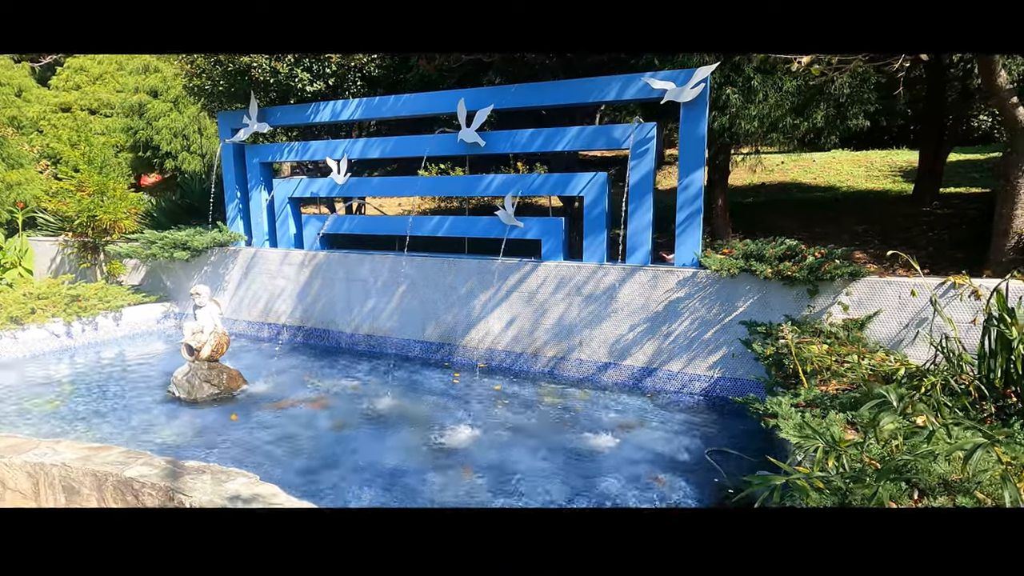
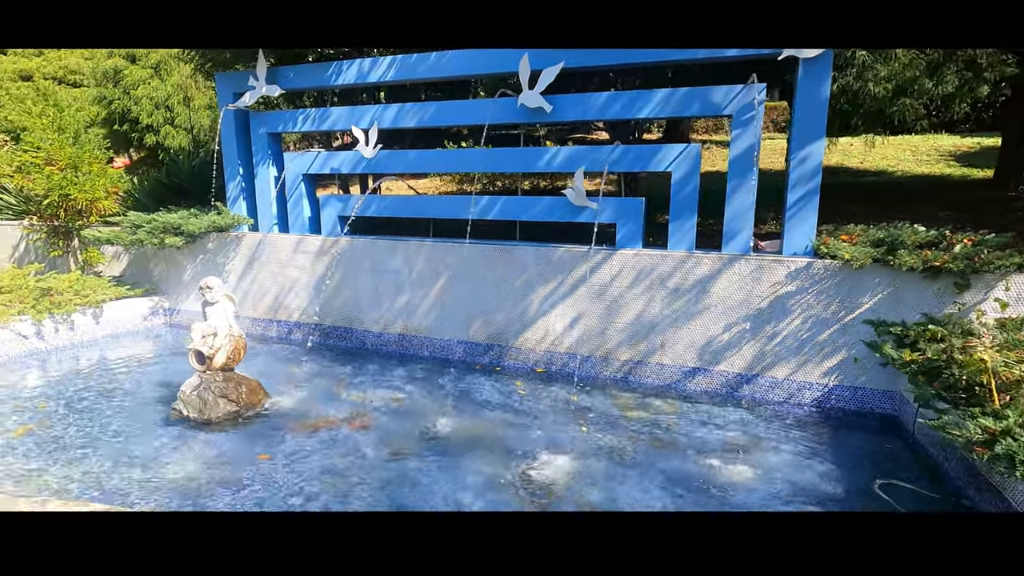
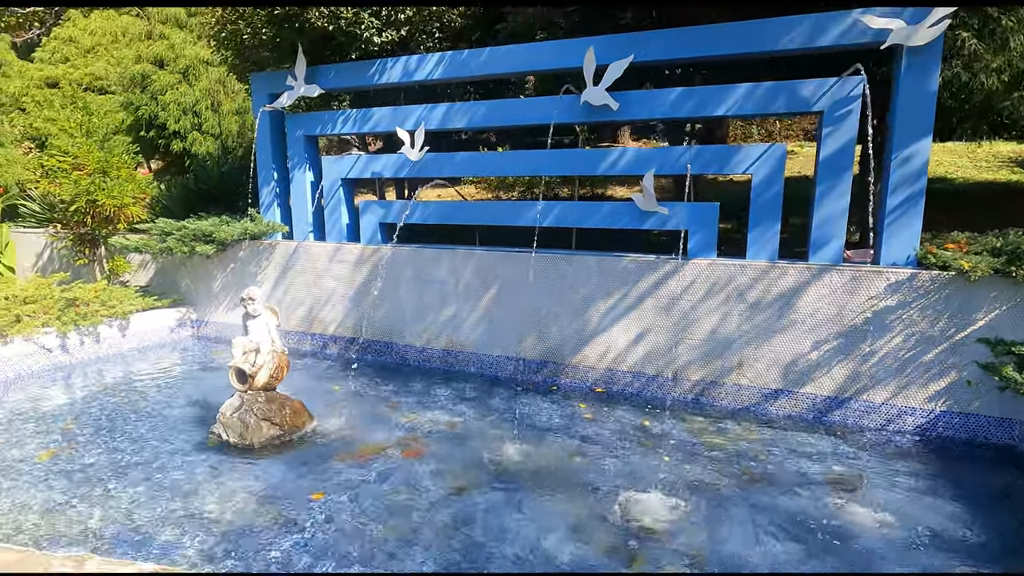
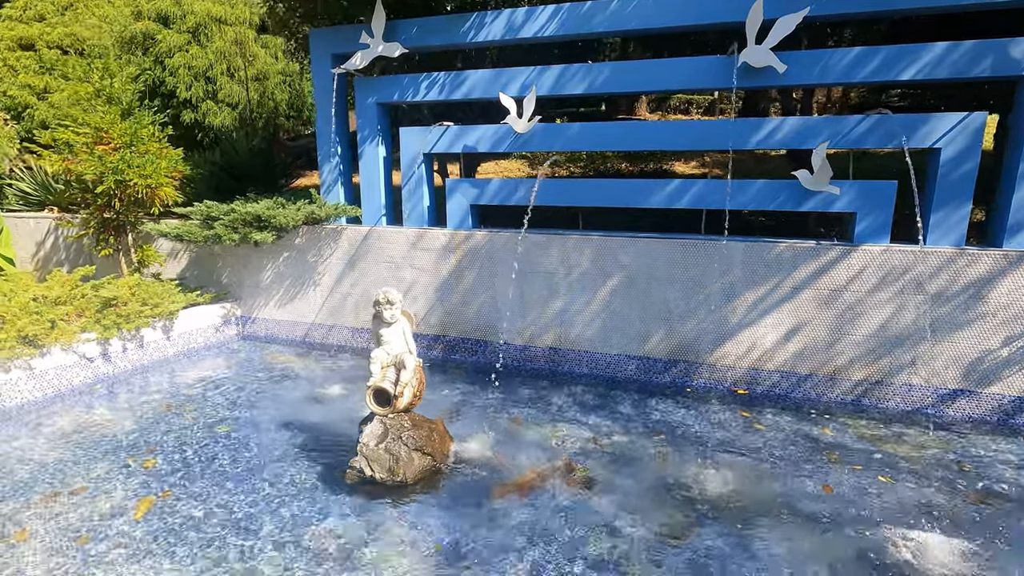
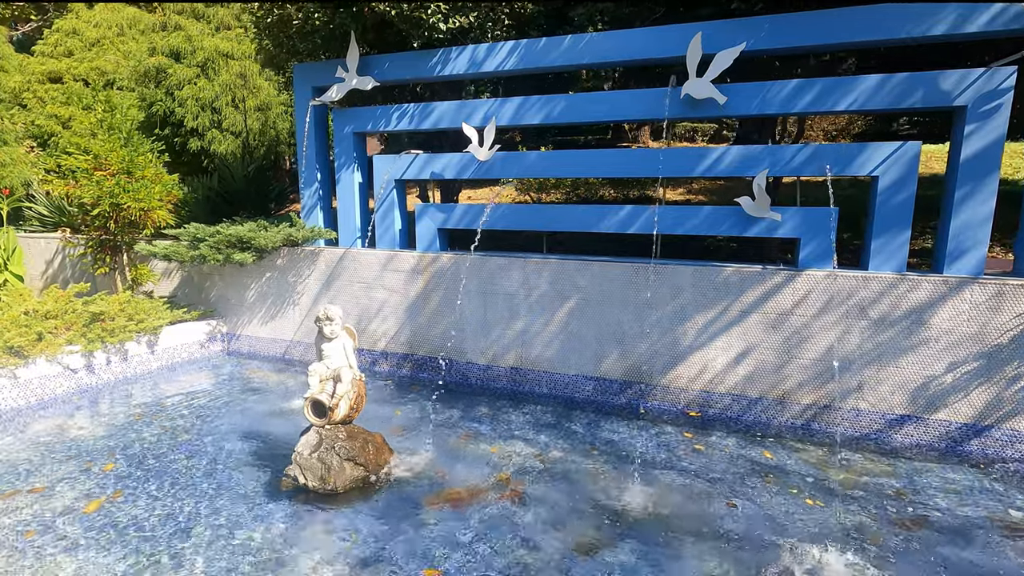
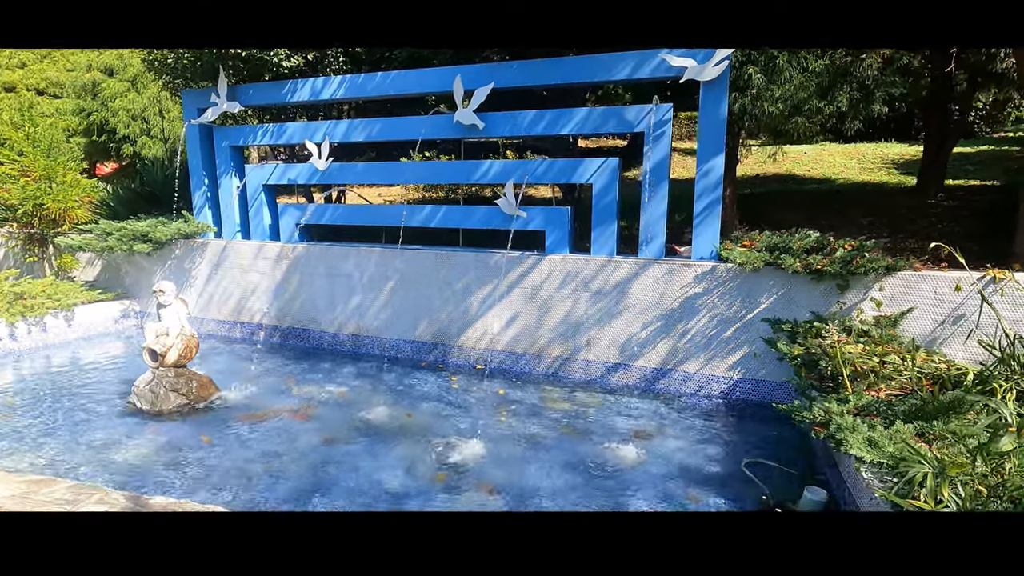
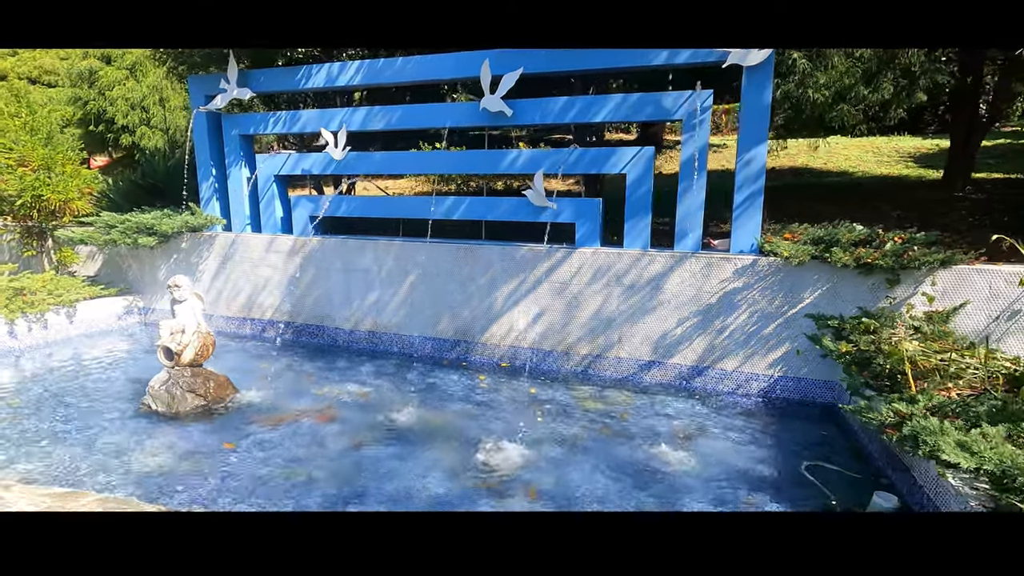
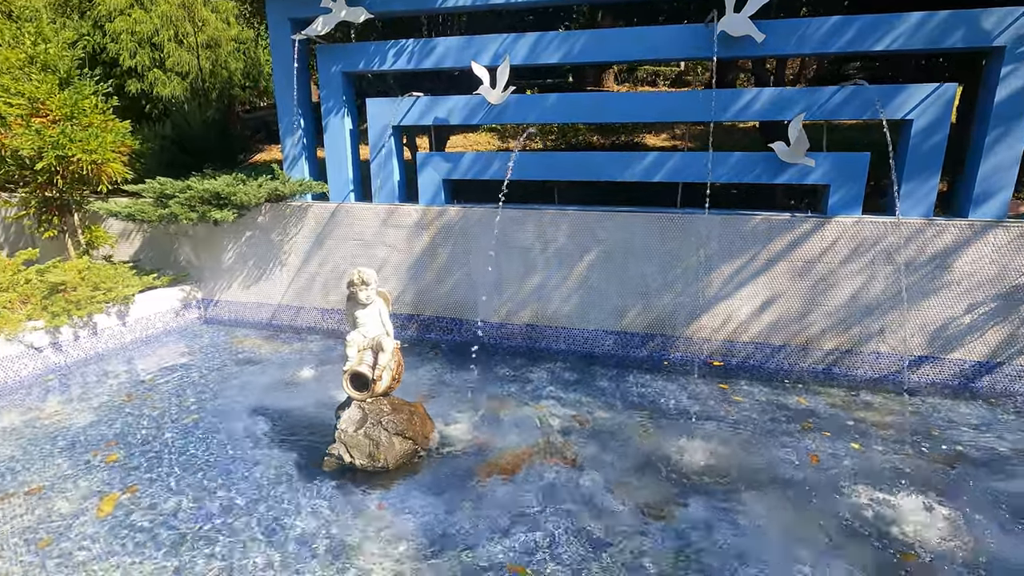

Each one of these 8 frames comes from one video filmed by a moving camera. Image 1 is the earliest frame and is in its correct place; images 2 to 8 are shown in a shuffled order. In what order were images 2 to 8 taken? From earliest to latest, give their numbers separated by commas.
6, 7, 2, 3, 5, 4, 8
